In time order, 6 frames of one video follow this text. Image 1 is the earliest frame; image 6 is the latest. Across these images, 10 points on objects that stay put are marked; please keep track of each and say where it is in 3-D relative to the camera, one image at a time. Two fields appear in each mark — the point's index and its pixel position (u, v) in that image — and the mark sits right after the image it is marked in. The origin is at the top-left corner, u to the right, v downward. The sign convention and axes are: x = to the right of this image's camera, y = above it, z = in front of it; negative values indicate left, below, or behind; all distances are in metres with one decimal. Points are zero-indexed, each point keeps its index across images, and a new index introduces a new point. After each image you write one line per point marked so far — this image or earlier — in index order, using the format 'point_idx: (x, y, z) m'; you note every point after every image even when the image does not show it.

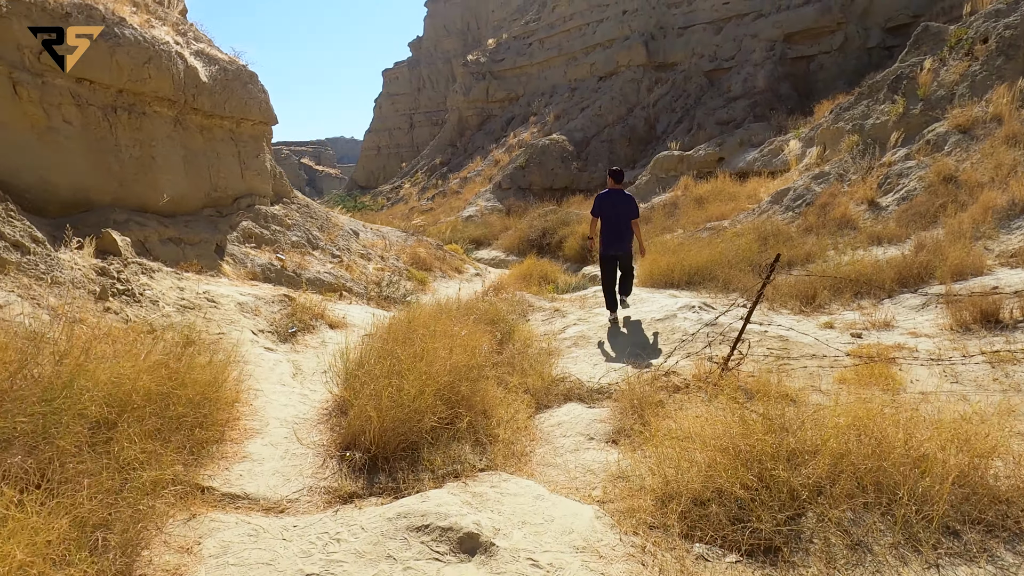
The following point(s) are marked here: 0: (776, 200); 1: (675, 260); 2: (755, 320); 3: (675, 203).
0: (+4.1, +1.4, +10.3) m
1: (+2.1, +0.4, +8.6) m
2: (+2.1, -0.3, +5.7) m
3: (+3.1, +1.6, +12.9) m
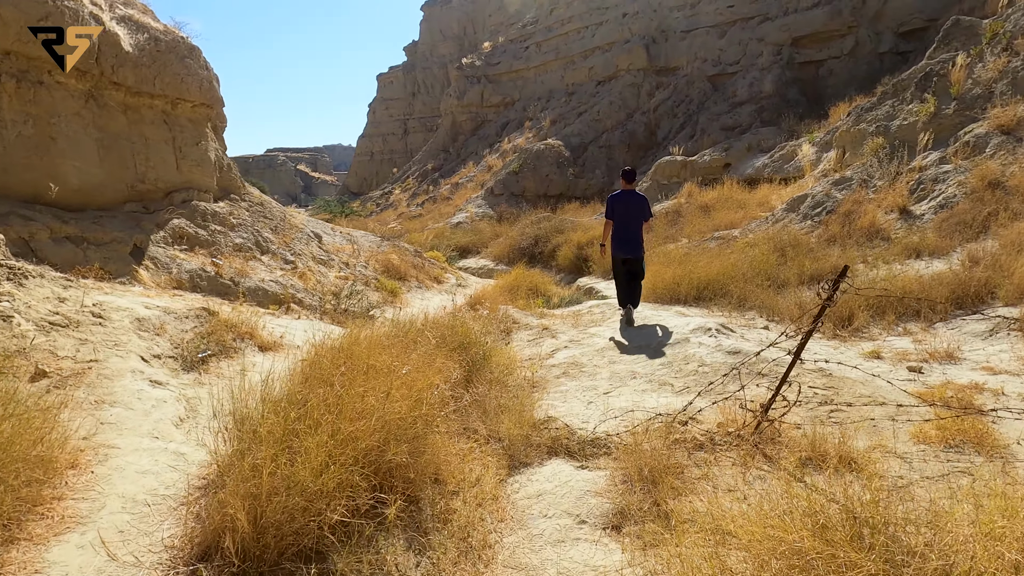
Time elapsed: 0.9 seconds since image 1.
0: (+3.9, +1.1, +9.3) m
1: (+1.9, +0.2, +7.6) m
2: (+1.9, -0.4, +4.7) m
3: (+3.0, +1.4, +11.9) m
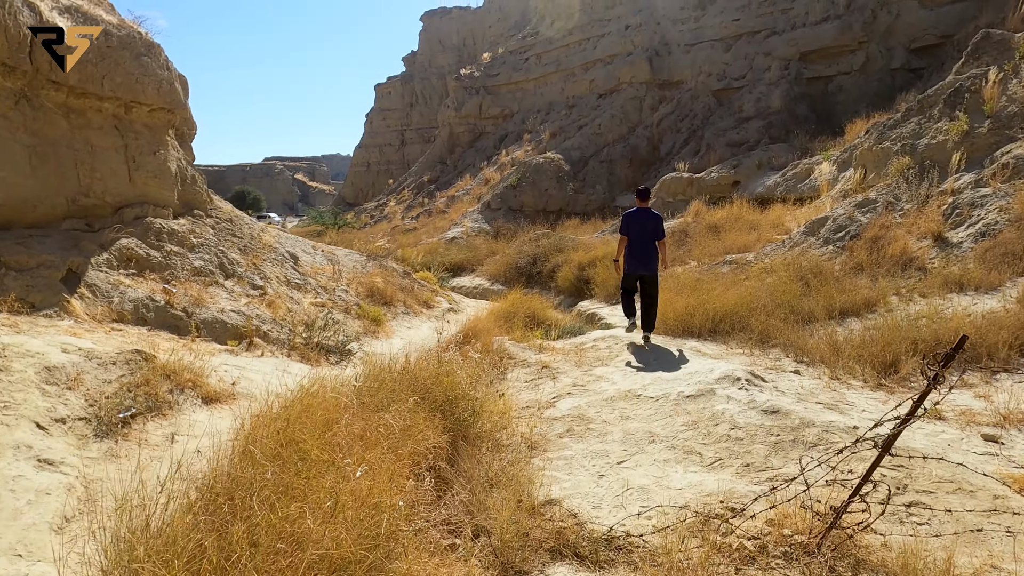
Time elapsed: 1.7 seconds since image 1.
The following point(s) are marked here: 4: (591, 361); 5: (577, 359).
0: (+3.9, +0.7, +8.6) m
1: (+1.9, -0.1, +6.9) m
2: (+1.9, -0.7, +4.0) m
3: (+2.9, +1.0, +11.2) m
4: (+0.7, -0.6, +5.6) m
5: (+0.6, -0.6, +5.7) m
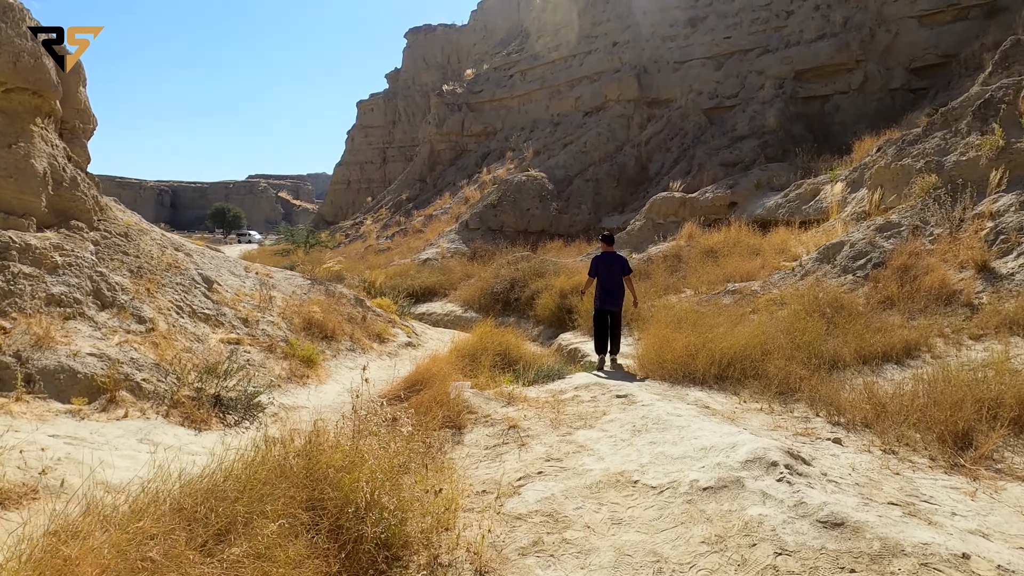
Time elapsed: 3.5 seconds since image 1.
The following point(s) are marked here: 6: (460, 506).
0: (+3.6, +0.3, +7.6) m
1: (+1.6, -0.5, +5.8) m
2: (+1.6, -0.9, +2.8) m
3: (+2.5, +0.5, +10.1) m
4: (+0.4, -0.9, +4.4) m
5: (+0.3, -0.9, +4.5) m
6: (-0.2, -1.0, +3.1) m
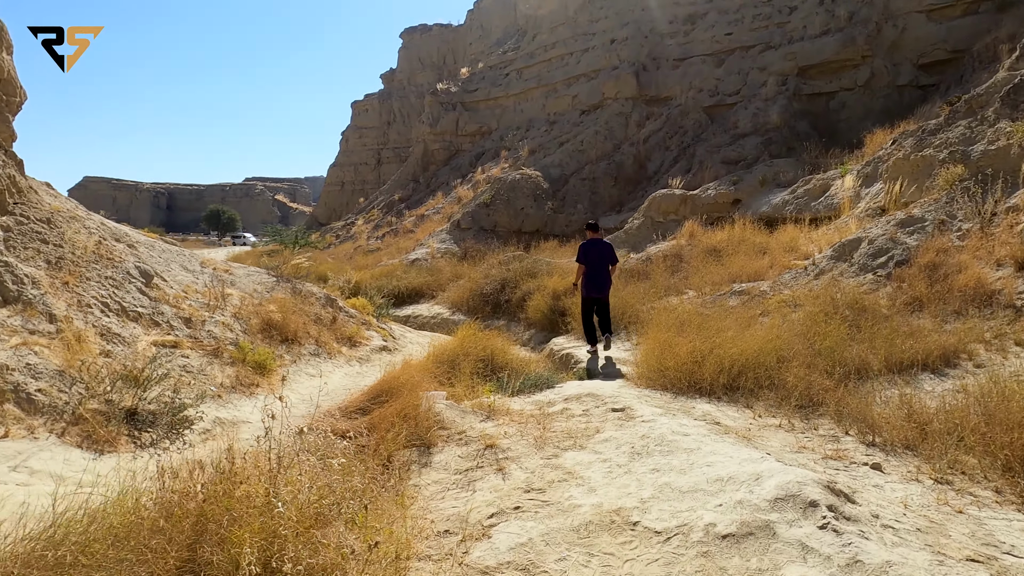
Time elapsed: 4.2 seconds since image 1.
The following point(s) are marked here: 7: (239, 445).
0: (+3.4, +0.3, +6.9) m
1: (+1.5, -0.4, +5.1) m
2: (+1.5, -0.9, +2.2) m
3: (+2.4, +0.5, +9.5) m
4: (+0.3, -0.8, +3.7) m
5: (+0.2, -0.8, +3.8) m
6: (-0.4, -1.0, +2.4) m
7: (-1.4, -0.8, +3.3) m
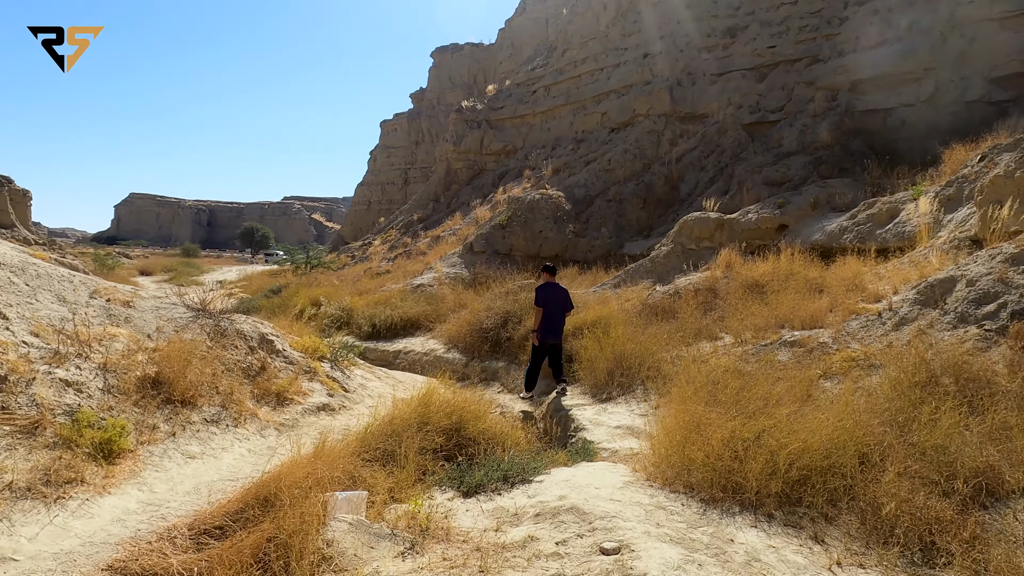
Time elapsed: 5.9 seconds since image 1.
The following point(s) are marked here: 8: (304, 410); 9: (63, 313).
0: (+3.3, -0.1, +5.3) m
1: (+1.3, -0.8, +3.6) m
2: (+1.2, -1.1, +0.6) m
3: (+2.4, 0.0, +7.9) m
4: (0.0, -1.1, +2.2) m
5: (-0.1, -1.1, +2.3) m
6: (-0.7, -1.2, +1.0) m
7: (-1.7, -1.0, +1.9) m
8: (-1.5, -0.9, +4.7) m
9: (-2.8, -0.2, +4.2) m
